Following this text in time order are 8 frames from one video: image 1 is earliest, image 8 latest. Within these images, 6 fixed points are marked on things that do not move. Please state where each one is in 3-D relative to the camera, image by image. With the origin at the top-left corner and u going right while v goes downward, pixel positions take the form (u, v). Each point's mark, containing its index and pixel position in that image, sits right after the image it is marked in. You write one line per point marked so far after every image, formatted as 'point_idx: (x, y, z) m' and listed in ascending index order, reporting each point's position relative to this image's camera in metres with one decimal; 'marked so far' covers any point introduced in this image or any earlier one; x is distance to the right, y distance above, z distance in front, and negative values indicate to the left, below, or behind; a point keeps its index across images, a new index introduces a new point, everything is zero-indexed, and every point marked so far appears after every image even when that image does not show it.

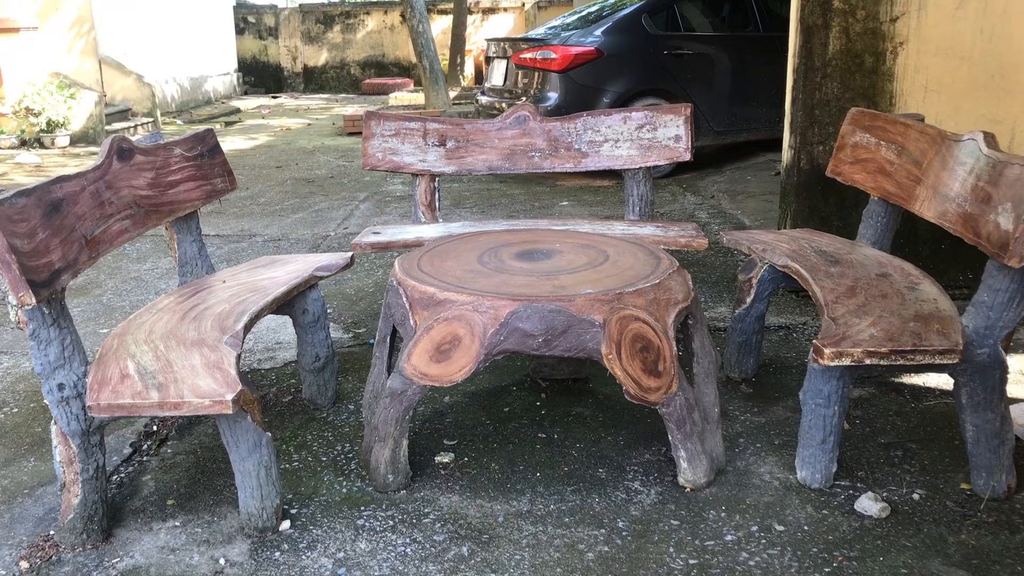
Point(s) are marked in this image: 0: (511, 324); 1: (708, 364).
0: (0.0, -0.1, +2.1) m
1: (+0.7, -0.3, +2.4) m
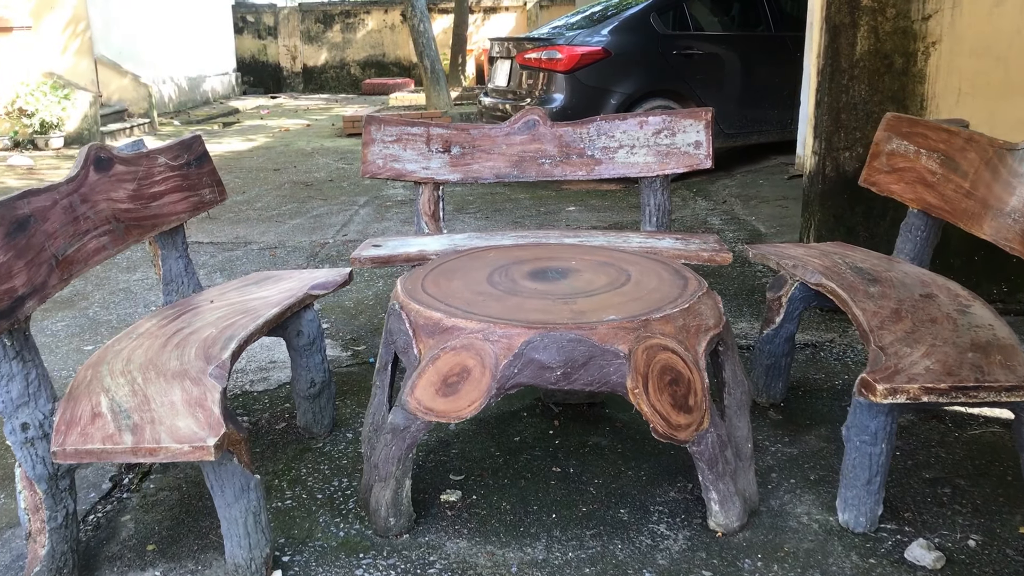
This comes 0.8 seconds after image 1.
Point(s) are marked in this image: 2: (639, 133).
0: (0.0, -0.2, +1.9) m
1: (+0.7, -0.3, +2.2) m
2: (+0.6, +0.7, +3.2) m
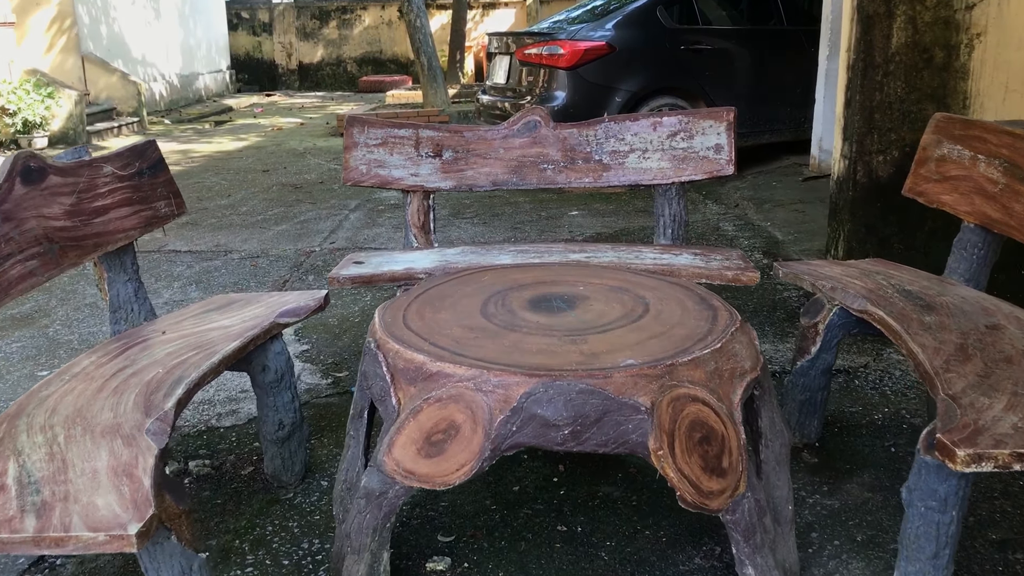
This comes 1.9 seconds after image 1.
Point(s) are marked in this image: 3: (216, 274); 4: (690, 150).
0: (0.0, -0.3, +1.5) m
1: (+0.7, -0.4, +1.8) m
2: (+0.6, +0.6, +2.9) m
3: (-1.9, +0.1, +4.4) m
4: (+0.7, +0.6, +2.8) m
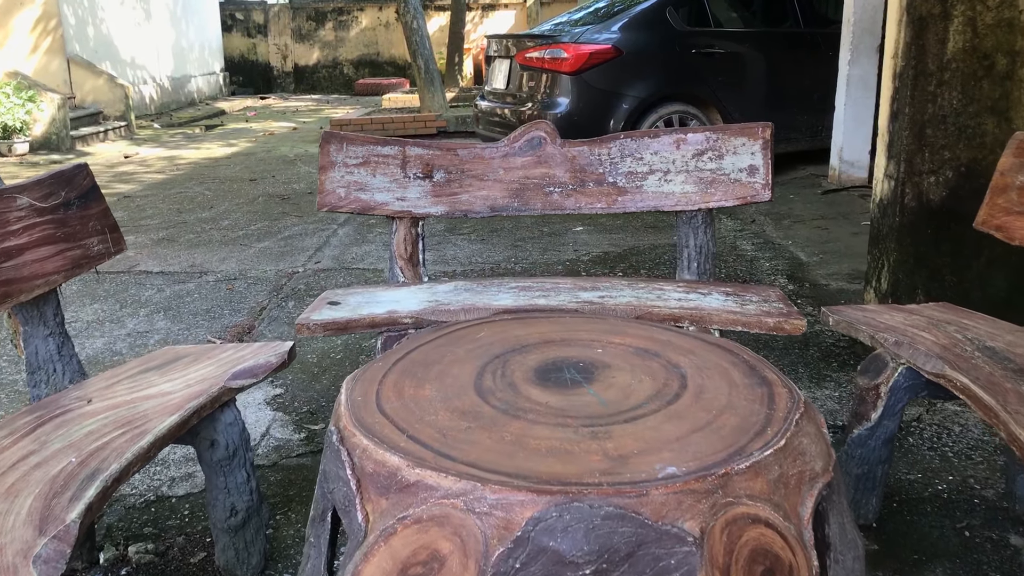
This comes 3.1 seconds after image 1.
0: (0.0, -0.4, +1.2) m
1: (+0.7, -0.6, +1.4) m
2: (+0.6, +0.5, +2.5) m
3: (-1.9, -0.1, +4.0) m
4: (+0.7, +0.4, +2.4) m
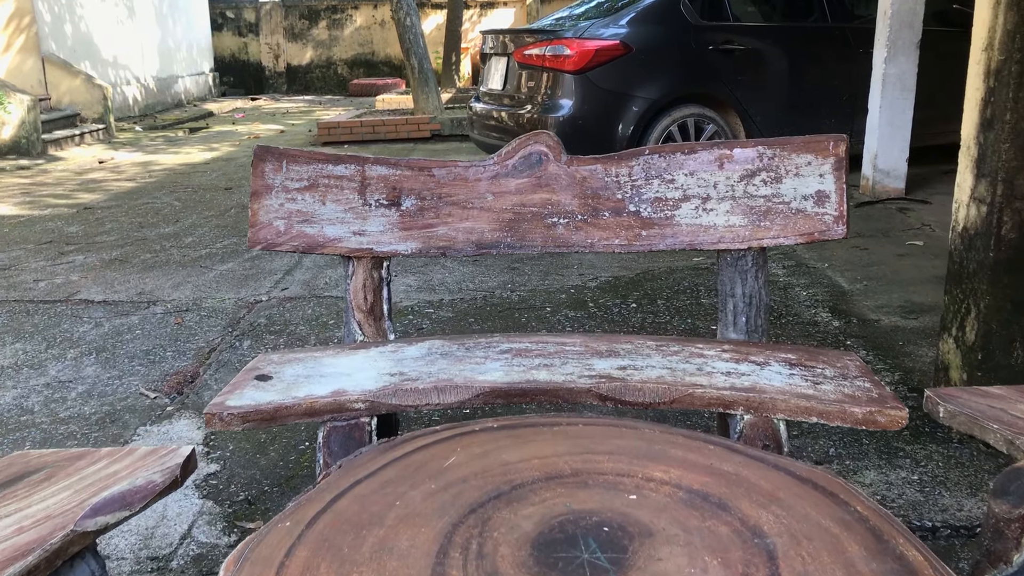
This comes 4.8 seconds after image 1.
0: (0.0, -0.6, +0.6) m
1: (+0.7, -0.7, +0.9) m
2: (+0.6, +0.3, +1.9) m
3: (-1.9, -0.2, +3.4) m
4: (+0.7, +0.2, +1.9) m
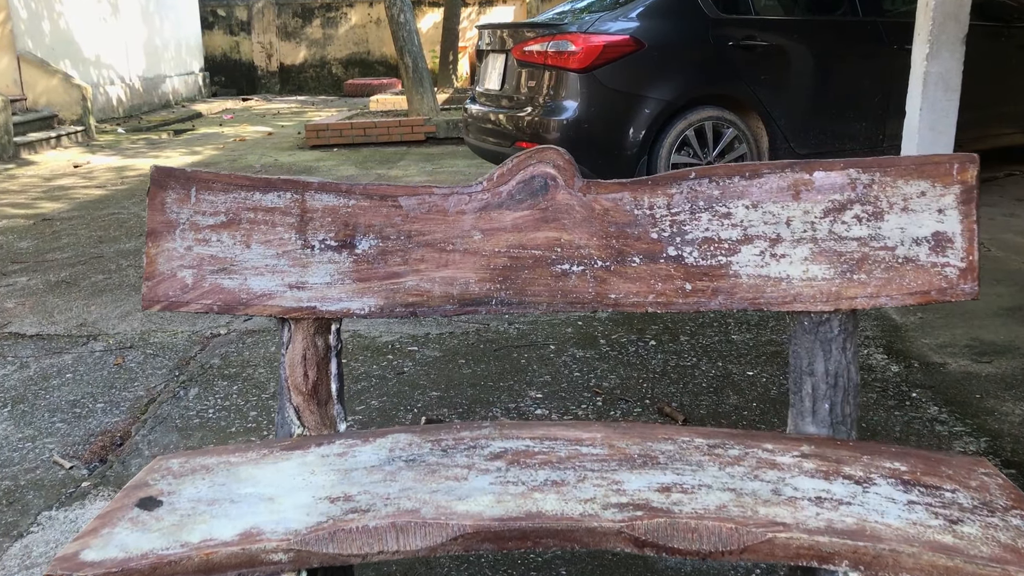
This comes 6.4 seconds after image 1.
0: (0.0, -0.7, 0.0) m
1: (+0.7, -0.9, +0.3) m
2: (+0.5, +0.2, +1.4) m
3: (-1.9, -0.4, +2.9) m
4: (+0.7, +0.1, +1.3) m
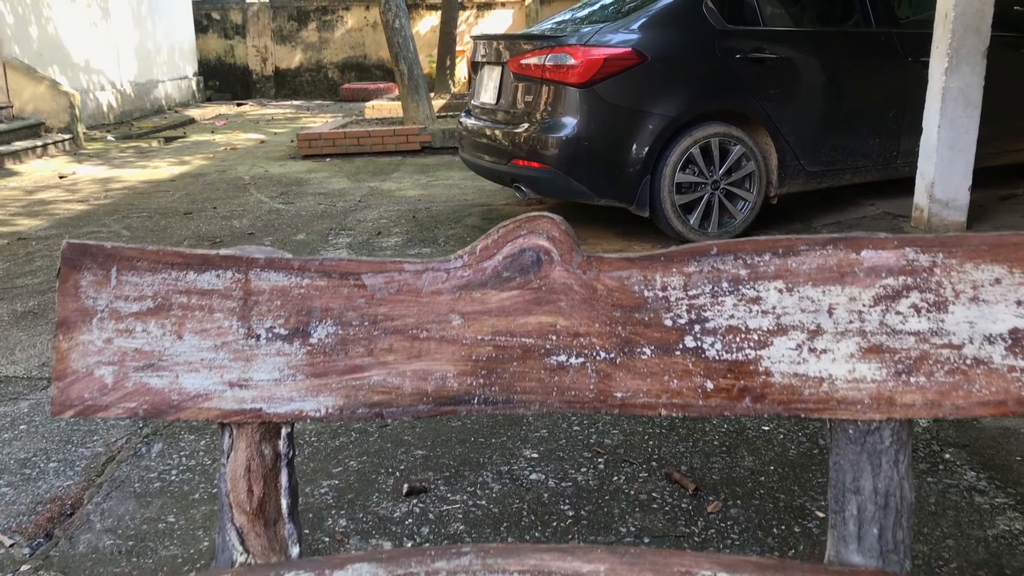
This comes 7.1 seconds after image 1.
0: (0.0, -0.9, -0.2) m
1: (+0.6, -1.1, +0.1) m
2: (+0.5, 0.0, +1.1) m
3: (-1.9, -0.6, +2.7) m
4: (+0.7, -0.1, +1.1) m
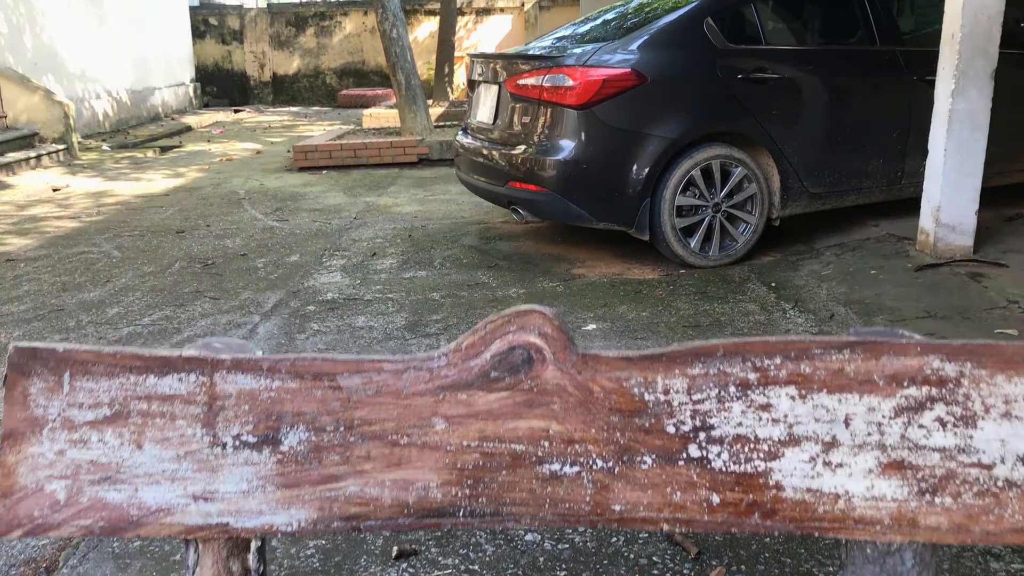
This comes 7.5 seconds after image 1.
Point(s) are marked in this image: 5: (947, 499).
0: (0.0, -1.1, -0.3) m
1: (+0.6, -1.2, 0.0) m
2: (+0.5, -0.2, +1.0) m
3: (-1.9, -0.7, +2.6) m
4: (+0.7, -0.2, +1.0) m
5: (+0.6, -0.3, +1.0) m
